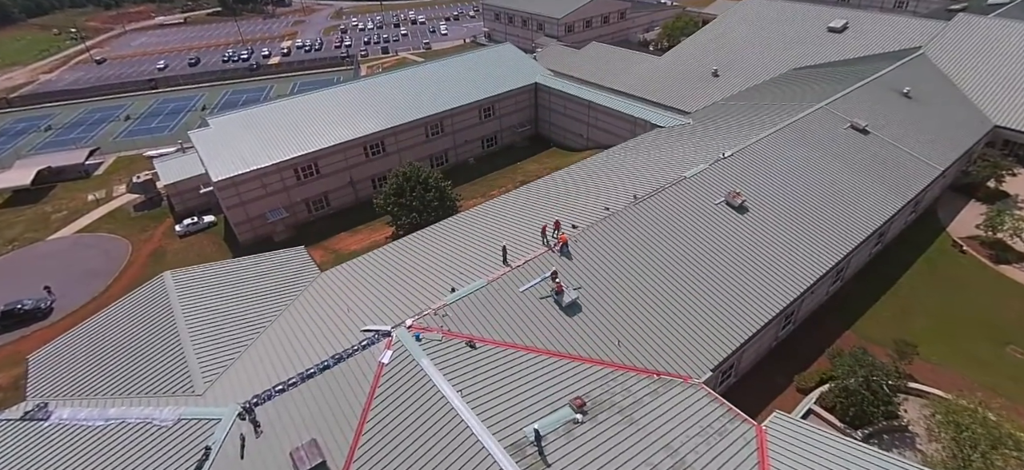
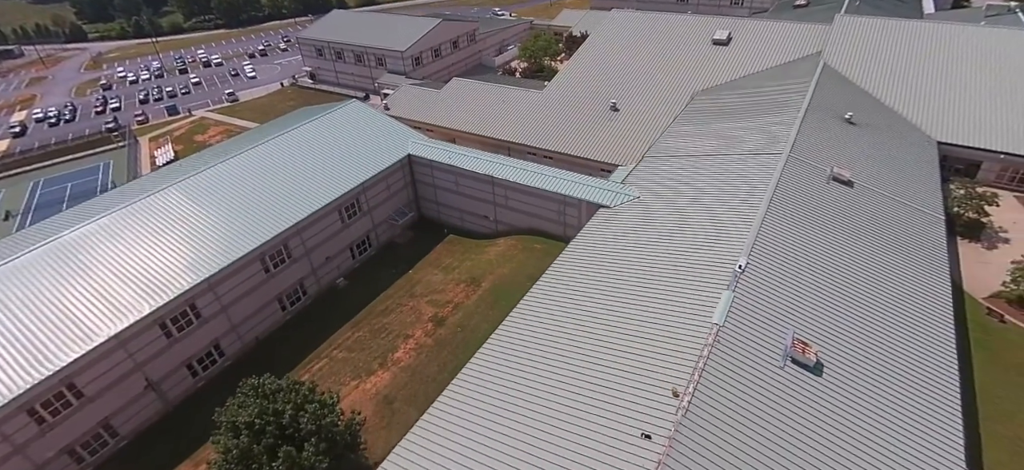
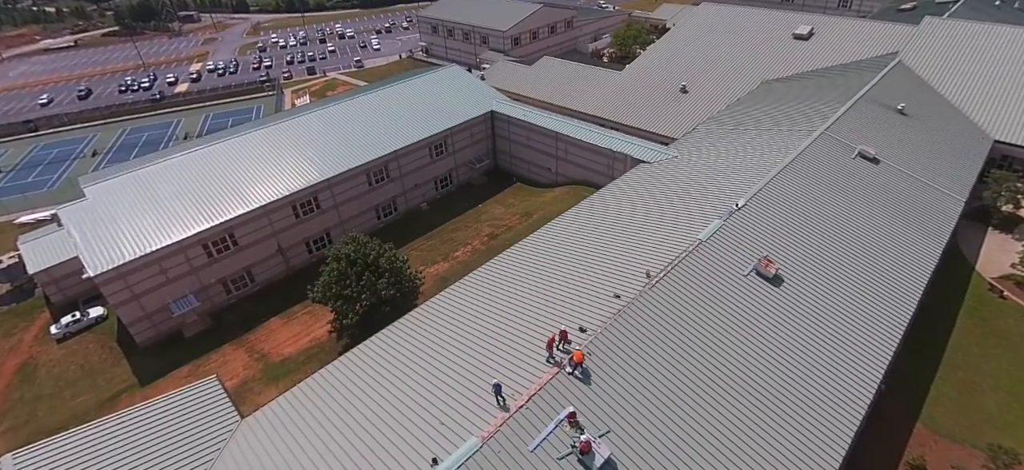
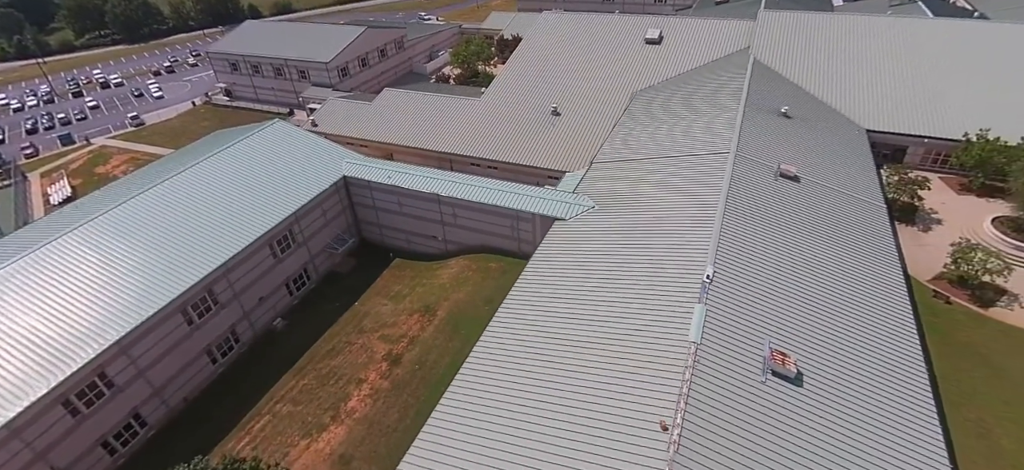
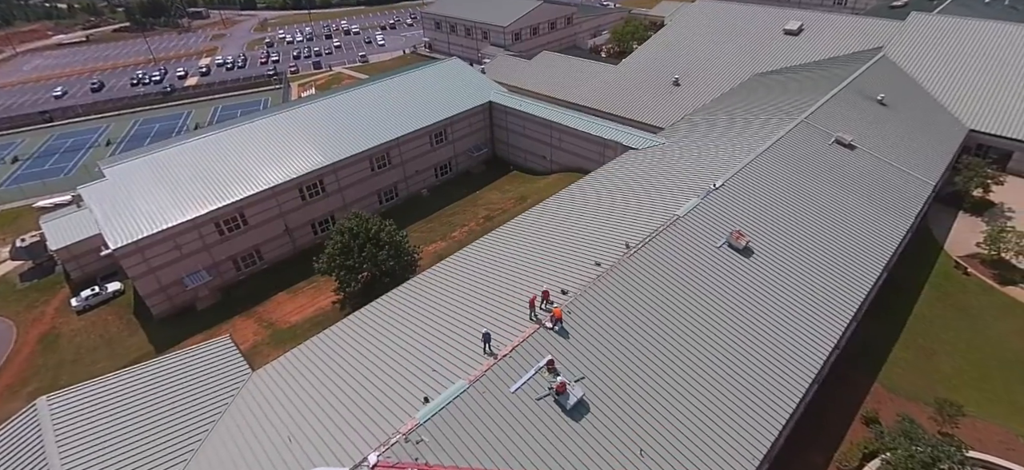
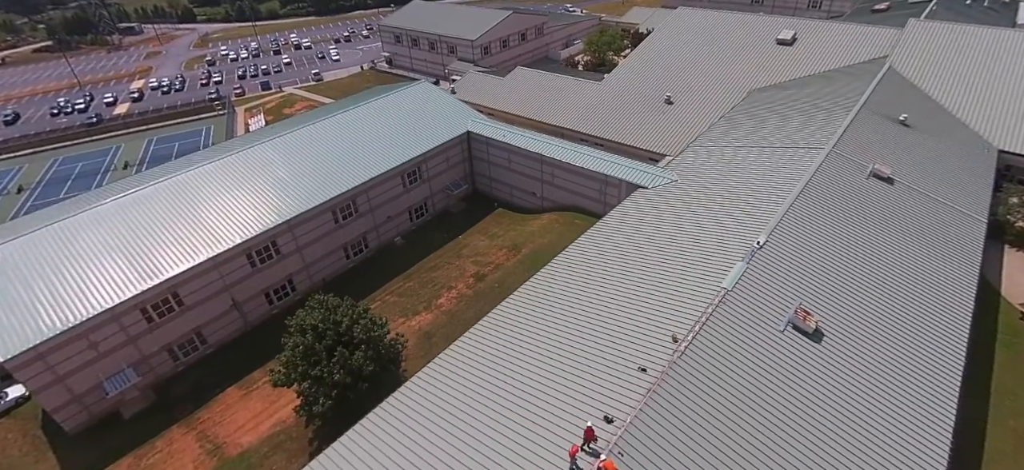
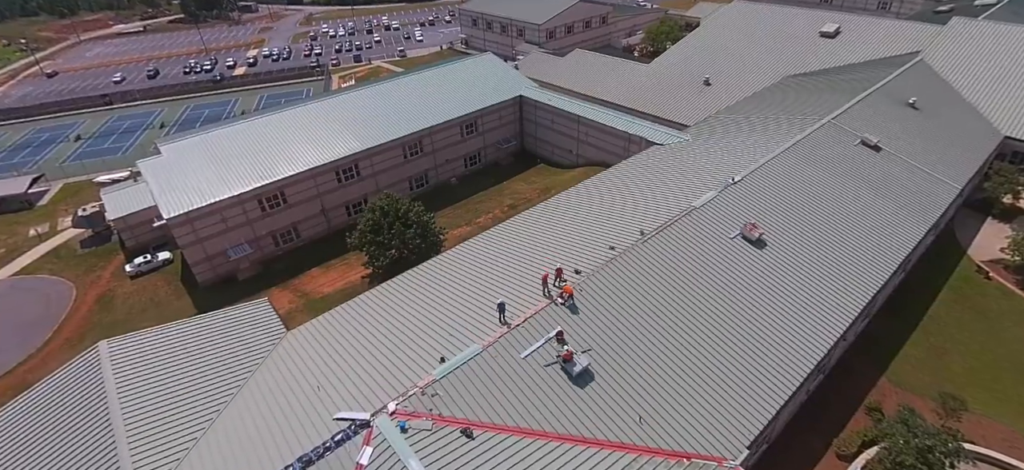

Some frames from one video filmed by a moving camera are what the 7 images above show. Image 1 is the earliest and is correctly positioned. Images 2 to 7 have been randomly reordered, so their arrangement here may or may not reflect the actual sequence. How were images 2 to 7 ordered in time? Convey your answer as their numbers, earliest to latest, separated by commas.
7, 5, 3, 6, 2, 4
